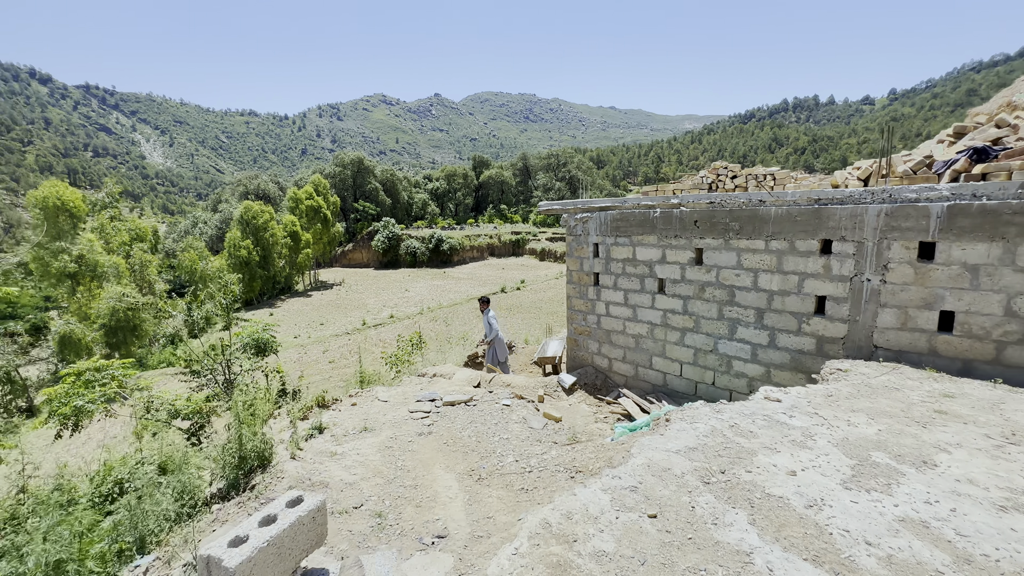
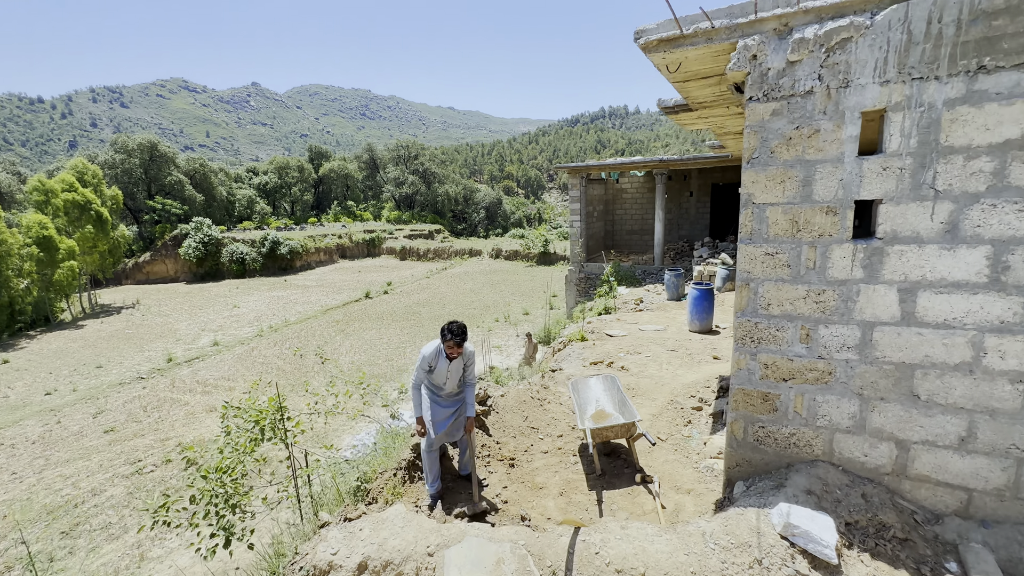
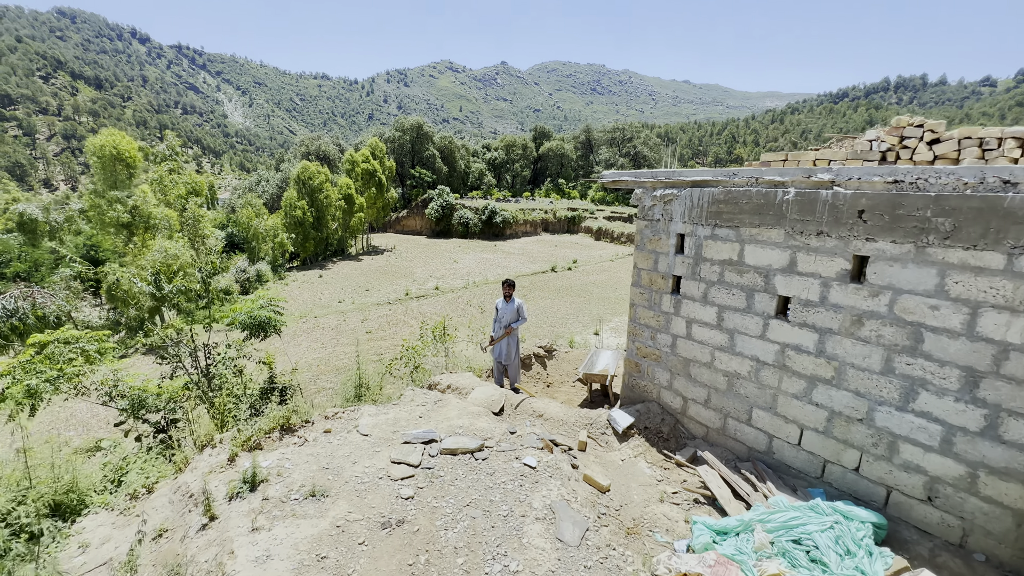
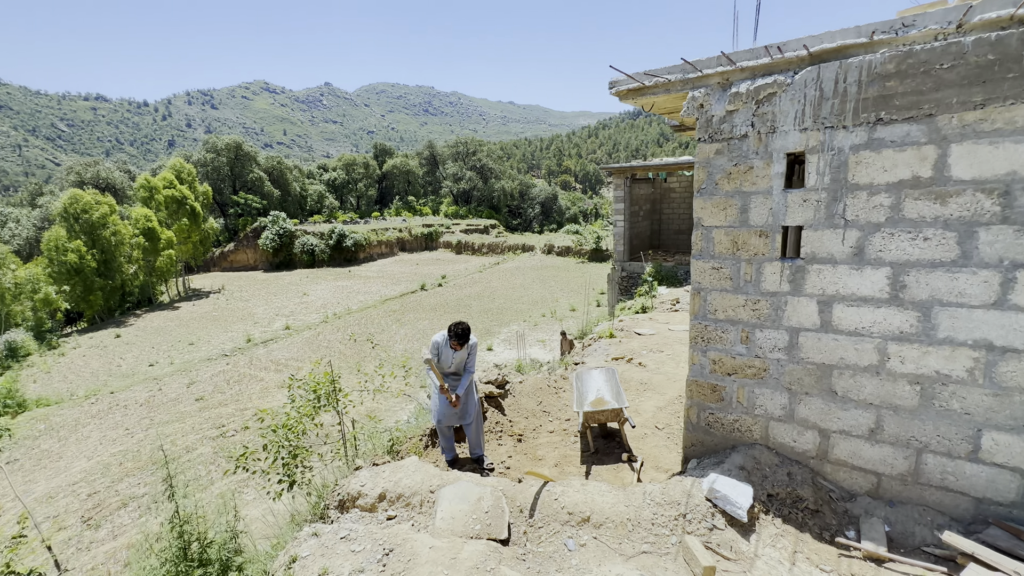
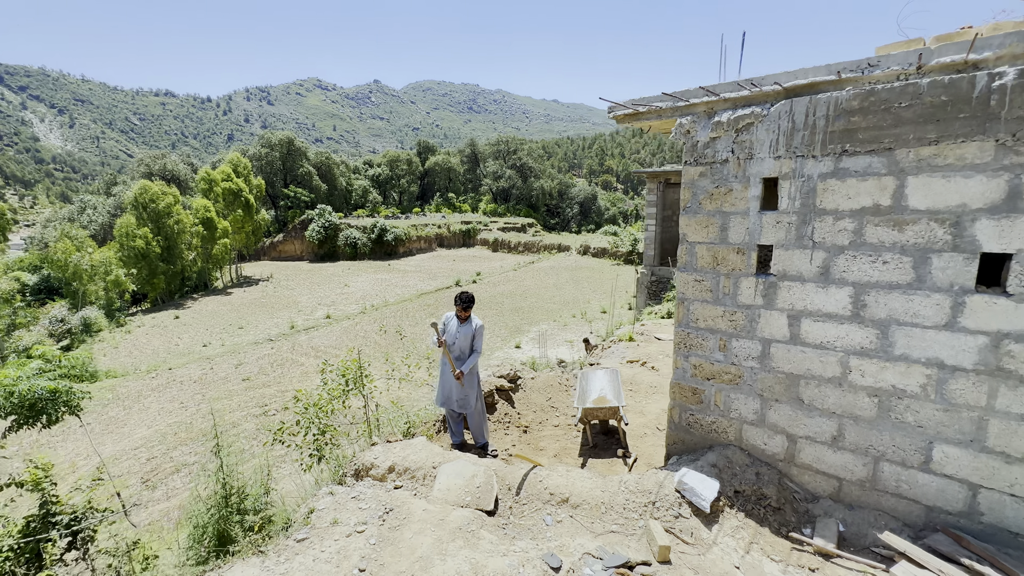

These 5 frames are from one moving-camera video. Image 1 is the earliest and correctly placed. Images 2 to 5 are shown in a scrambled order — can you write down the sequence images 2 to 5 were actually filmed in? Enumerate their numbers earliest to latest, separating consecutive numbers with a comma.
3, 5, 4, 2
